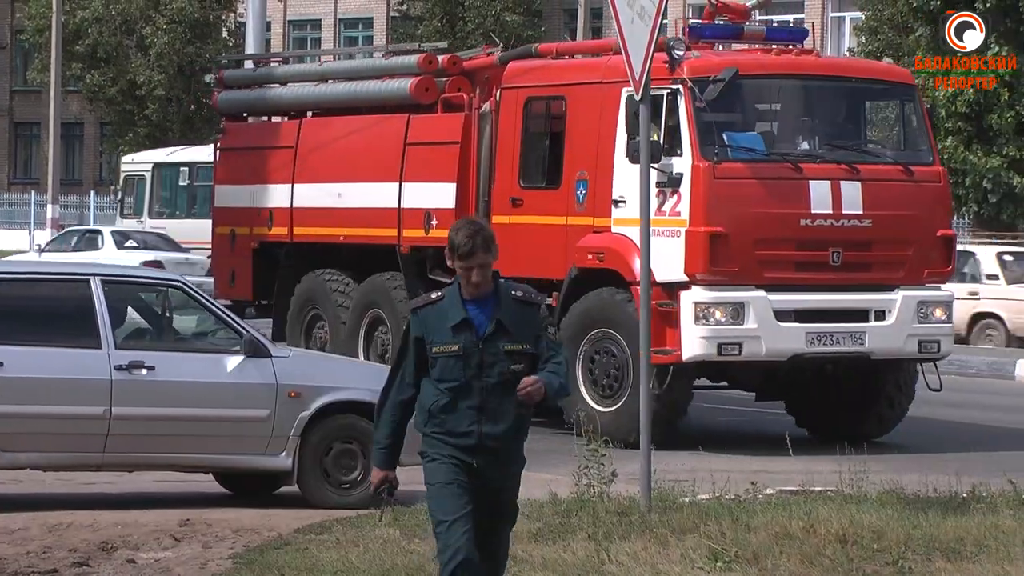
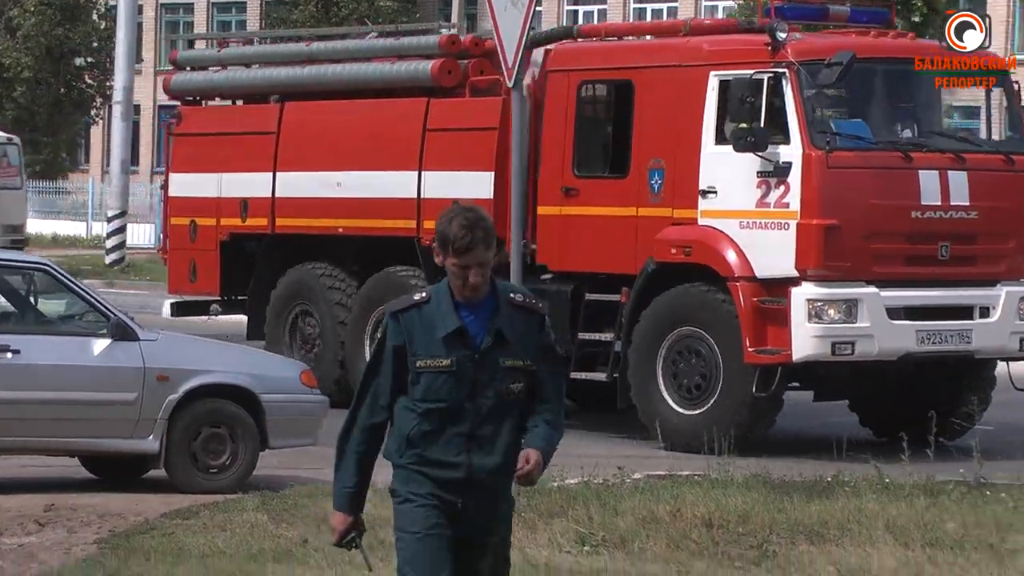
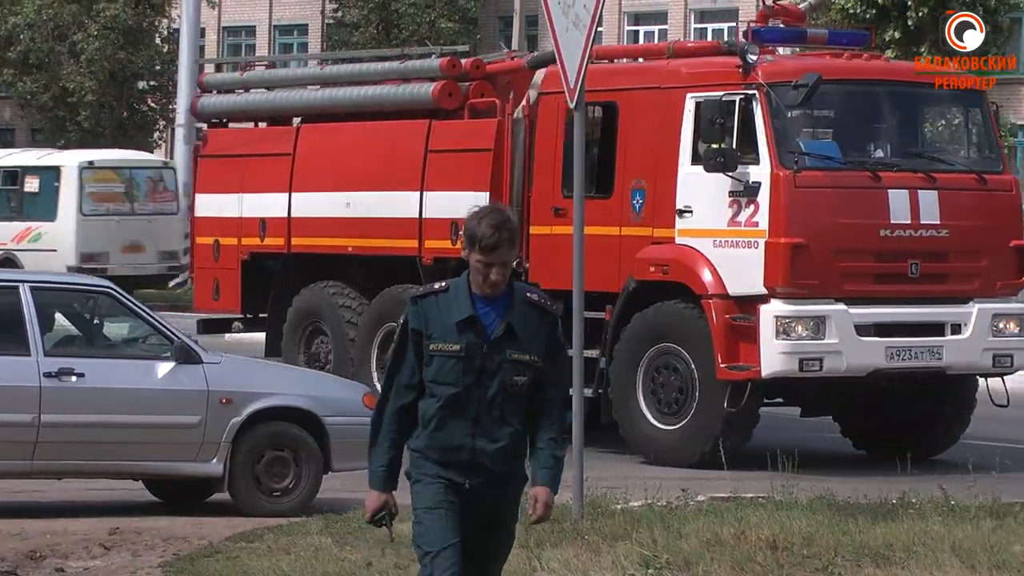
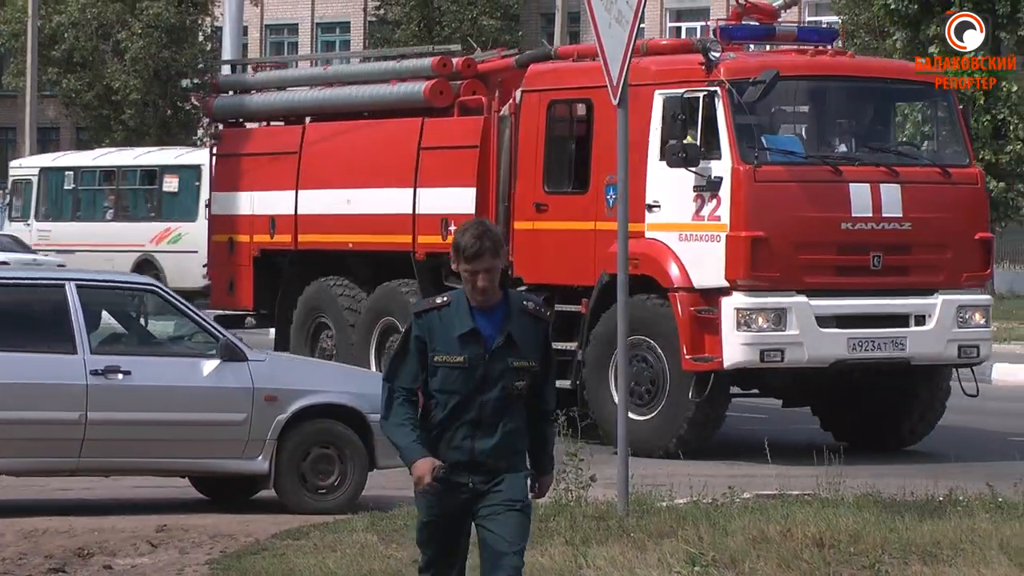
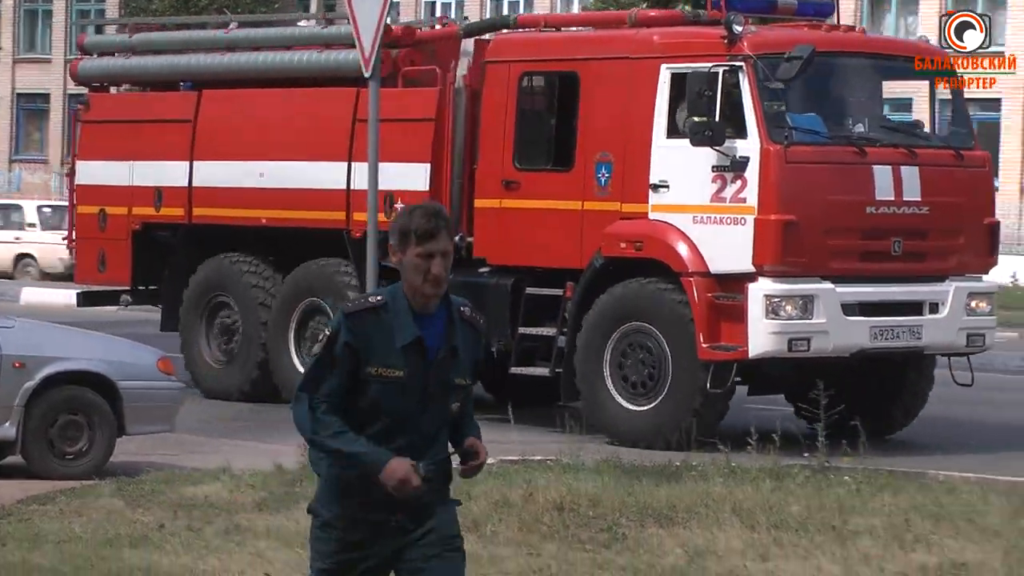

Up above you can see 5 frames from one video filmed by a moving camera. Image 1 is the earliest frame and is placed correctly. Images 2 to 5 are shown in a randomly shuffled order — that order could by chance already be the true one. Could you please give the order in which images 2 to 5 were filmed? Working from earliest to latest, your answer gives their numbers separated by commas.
4, 3, 2, 5
